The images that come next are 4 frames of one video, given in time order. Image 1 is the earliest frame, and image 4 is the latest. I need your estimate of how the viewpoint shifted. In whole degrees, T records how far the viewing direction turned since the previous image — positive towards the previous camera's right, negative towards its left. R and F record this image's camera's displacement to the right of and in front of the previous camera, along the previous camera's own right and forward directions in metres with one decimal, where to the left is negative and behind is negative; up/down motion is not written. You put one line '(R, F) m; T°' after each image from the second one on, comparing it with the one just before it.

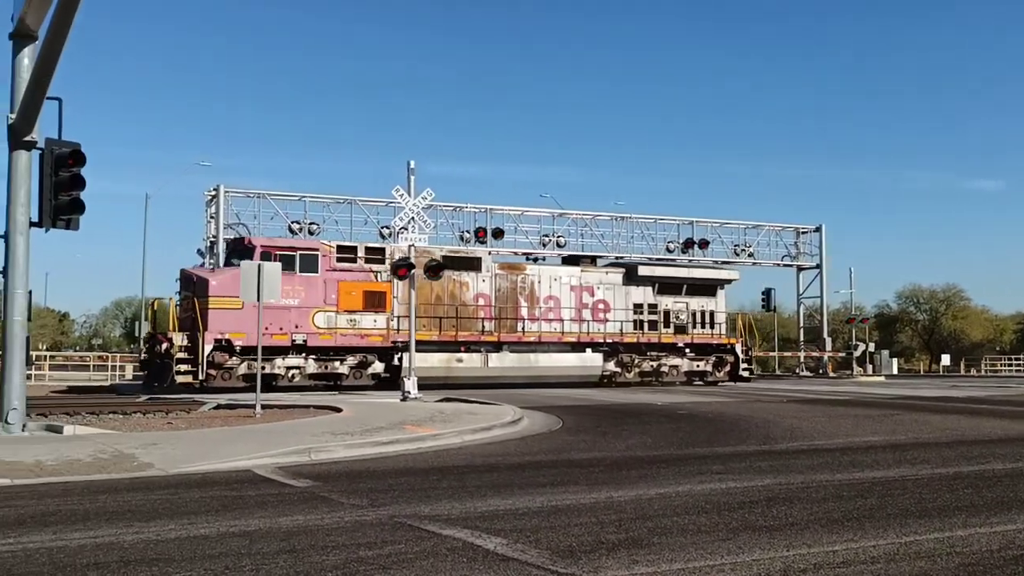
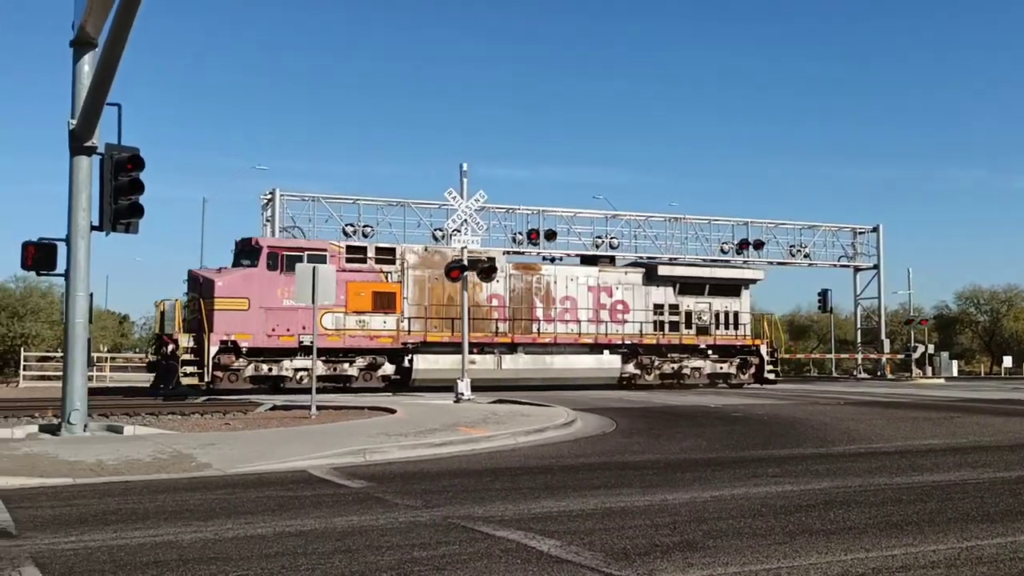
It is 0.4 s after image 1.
(-0.3, 0.0) m; -2°
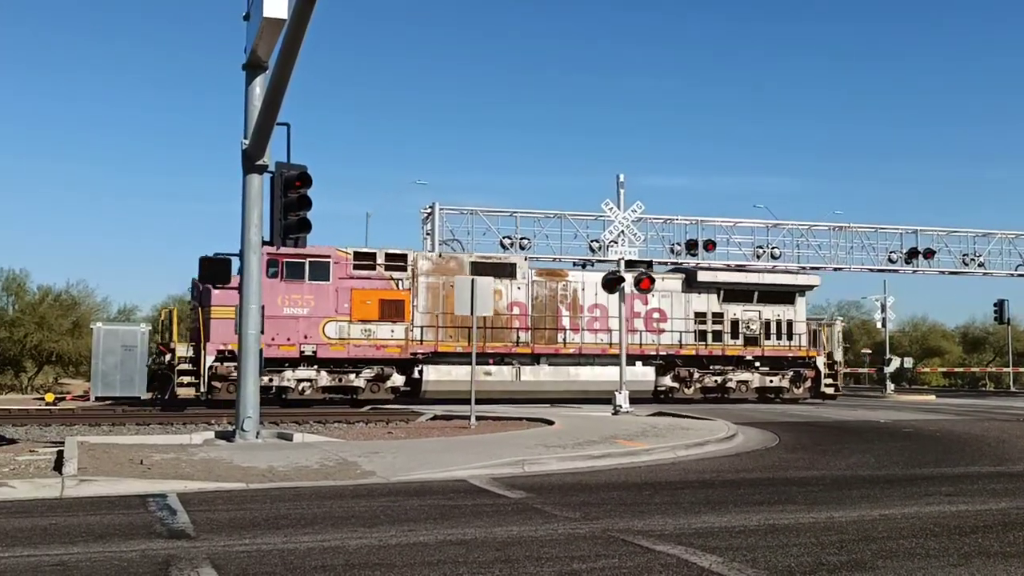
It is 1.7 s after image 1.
(-0.8, 0.0) m; -6°
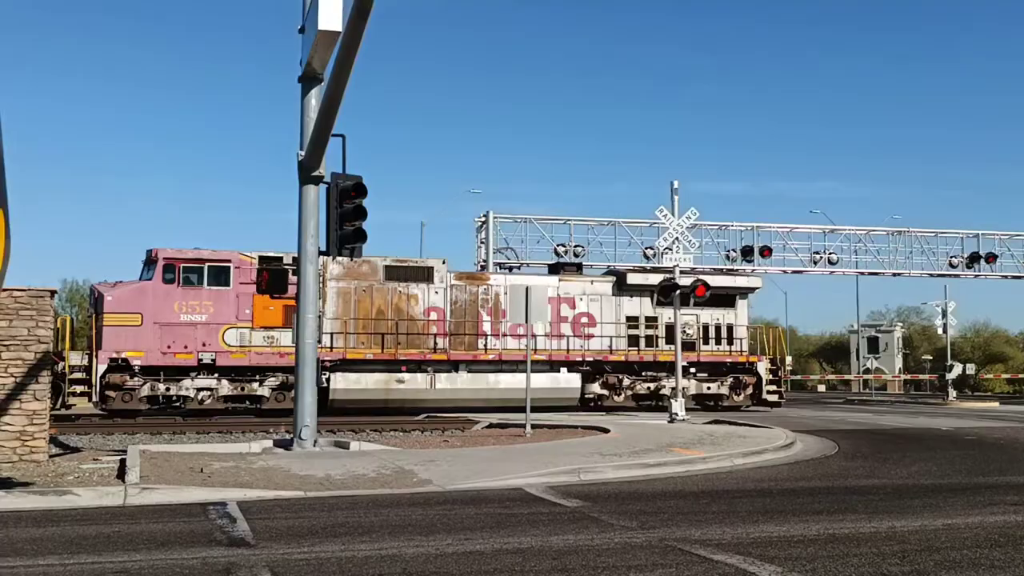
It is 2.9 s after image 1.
(-0.3, 0.0) m; -2°
